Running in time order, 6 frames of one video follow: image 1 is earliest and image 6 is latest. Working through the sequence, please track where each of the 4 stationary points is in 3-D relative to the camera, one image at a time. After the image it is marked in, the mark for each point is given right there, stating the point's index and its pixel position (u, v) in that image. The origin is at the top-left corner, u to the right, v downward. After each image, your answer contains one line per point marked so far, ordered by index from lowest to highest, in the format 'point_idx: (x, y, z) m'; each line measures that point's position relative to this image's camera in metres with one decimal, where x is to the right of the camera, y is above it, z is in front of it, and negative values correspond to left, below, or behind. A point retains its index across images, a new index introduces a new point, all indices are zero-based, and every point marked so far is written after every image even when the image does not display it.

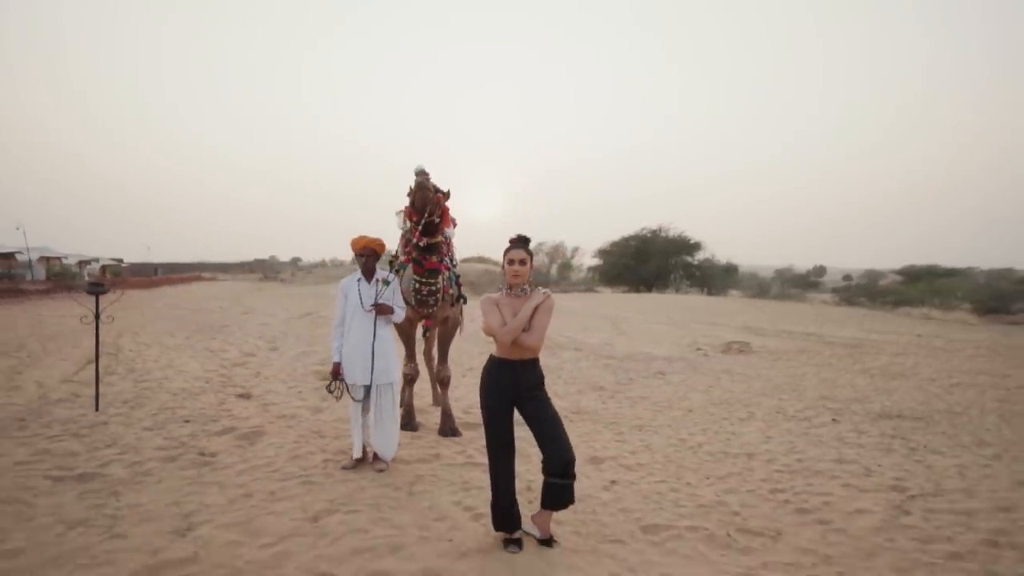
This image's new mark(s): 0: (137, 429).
0: (-3.3, -1.3, +5.1) m
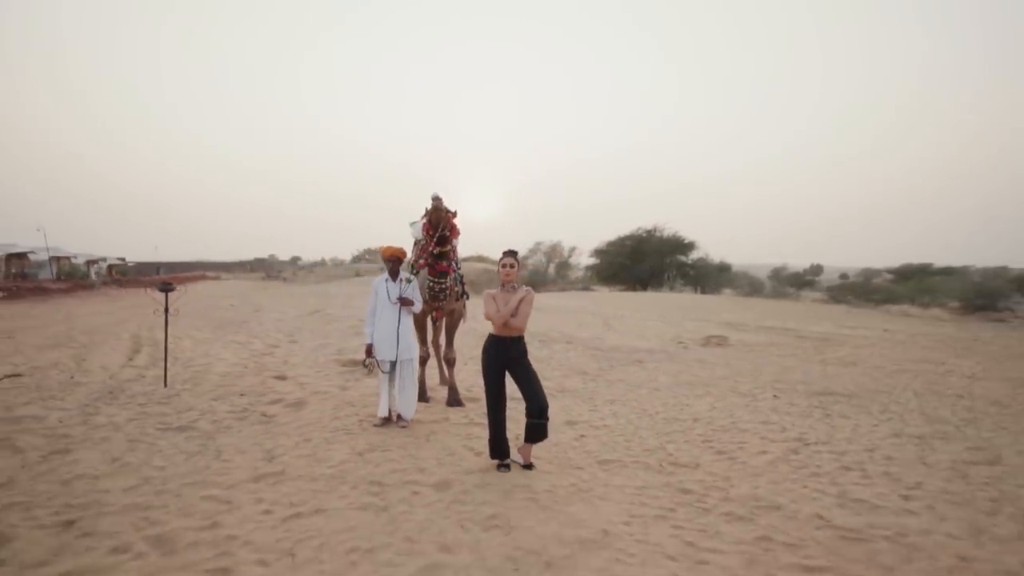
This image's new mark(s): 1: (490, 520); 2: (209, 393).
0: (-3.4, -1.2, +6.3) m
1: (-0.1, -1.3, +3.3) m
2: (-3.5, -1.2, +6.7) m
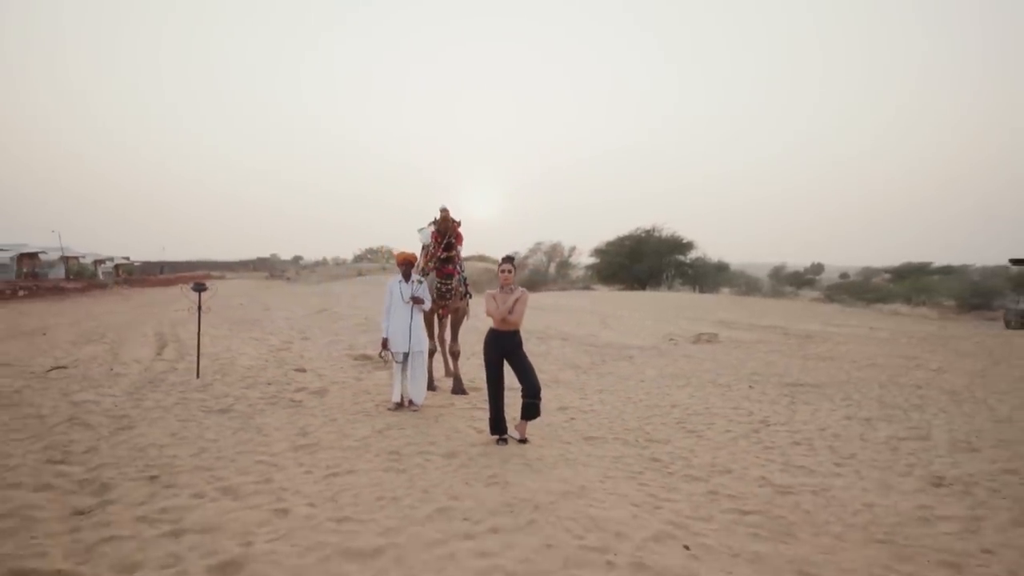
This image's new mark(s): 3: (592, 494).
0: (-3.4, -1.2, +7.1) m
1: (-0.2, -1.3, +4.1) m
2: (-3.6, -1.2, +7.4) m
3: (+0.5, -1.4, +3.8) m
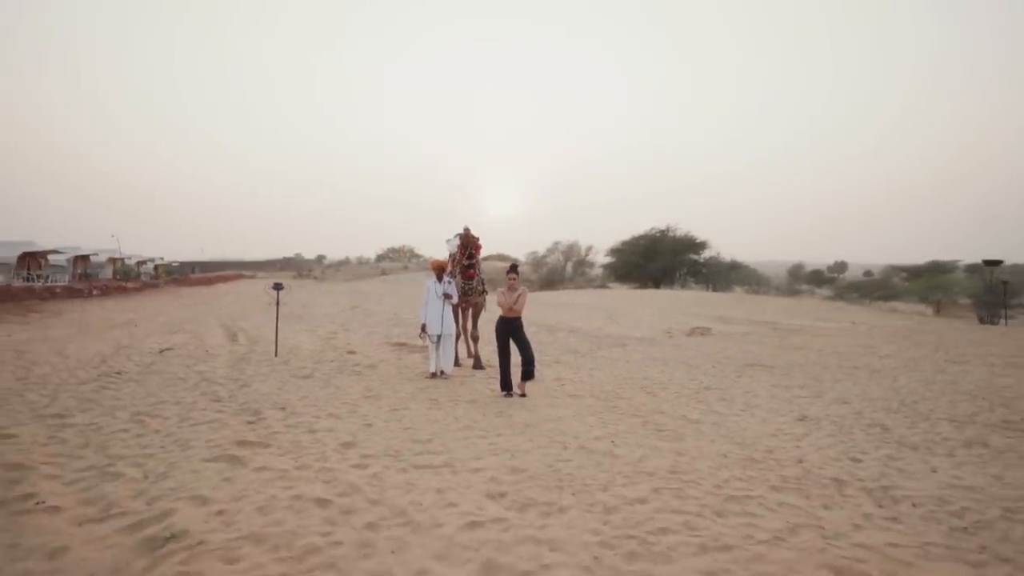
0: (-3.3, -1.2, +9.3) m
1: (-0.1, -1.3, +6.1) m
2: (-3.4, -1.2, +9.6) m
3: (+0.5, -1.4, +5.8) m
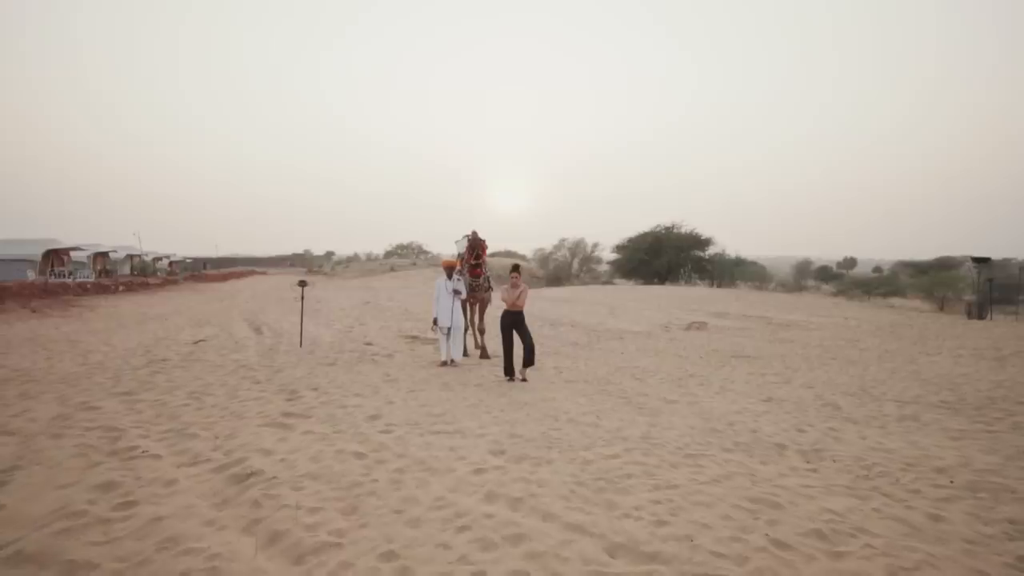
0: (-3.3, -1.2, +10.2) m
1: (-0.1, -1.3, +7.0) m
2: (-3.4, -1.1, +10.6) m
3: (+0.5, -1.3, +6.7) m
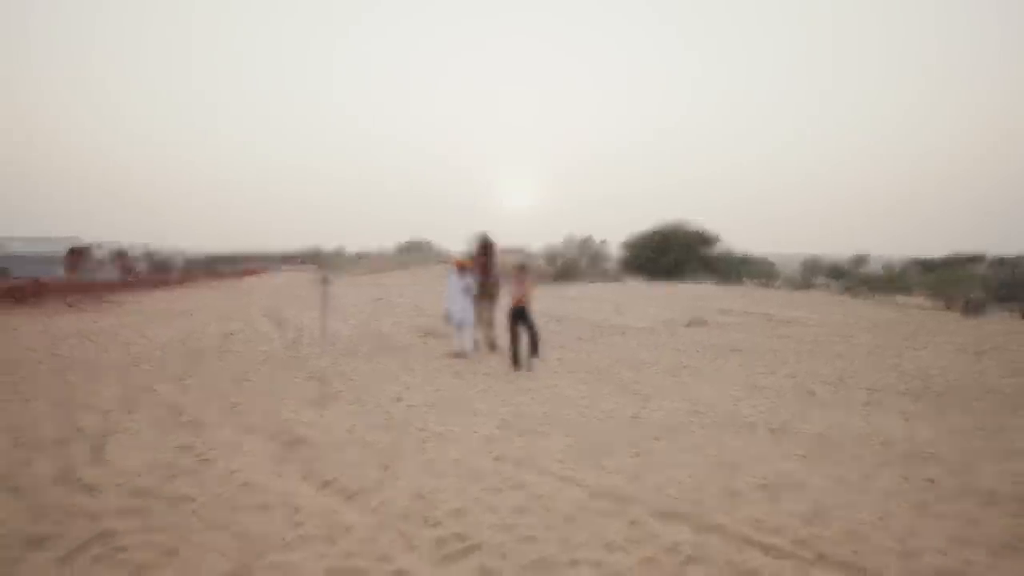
0: (-3.1, -1.1, +11.0) m
1: (0.0, -1.3, +7.8) m
2: (-3.2, -1.1, +11.4) m
3: (+0.6, -1.3, +7.4) m
